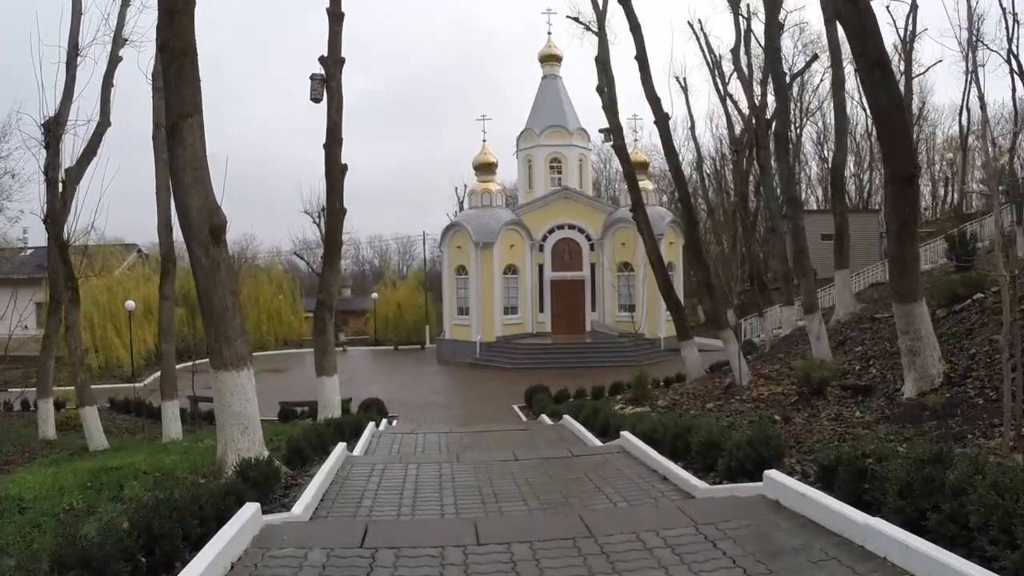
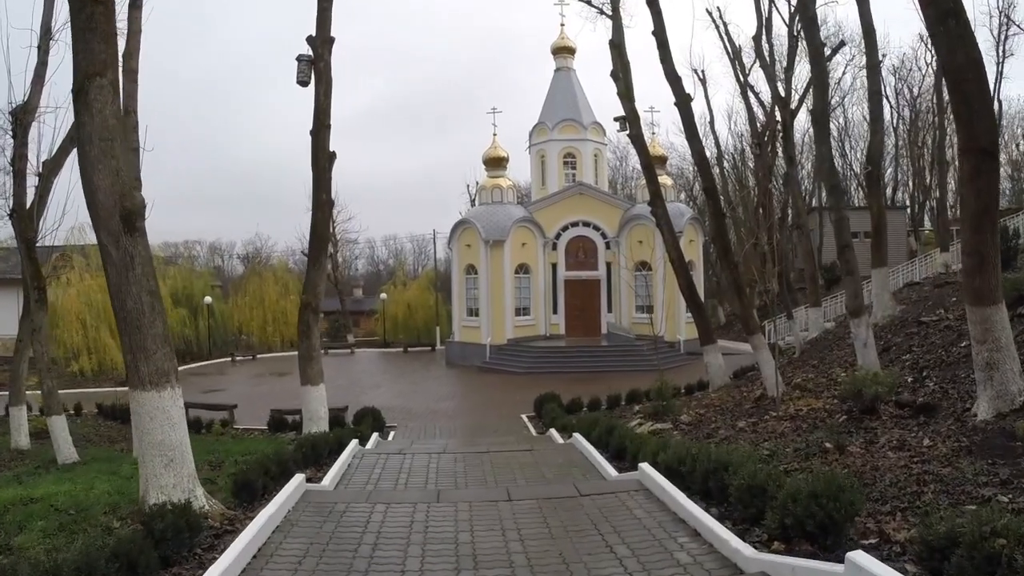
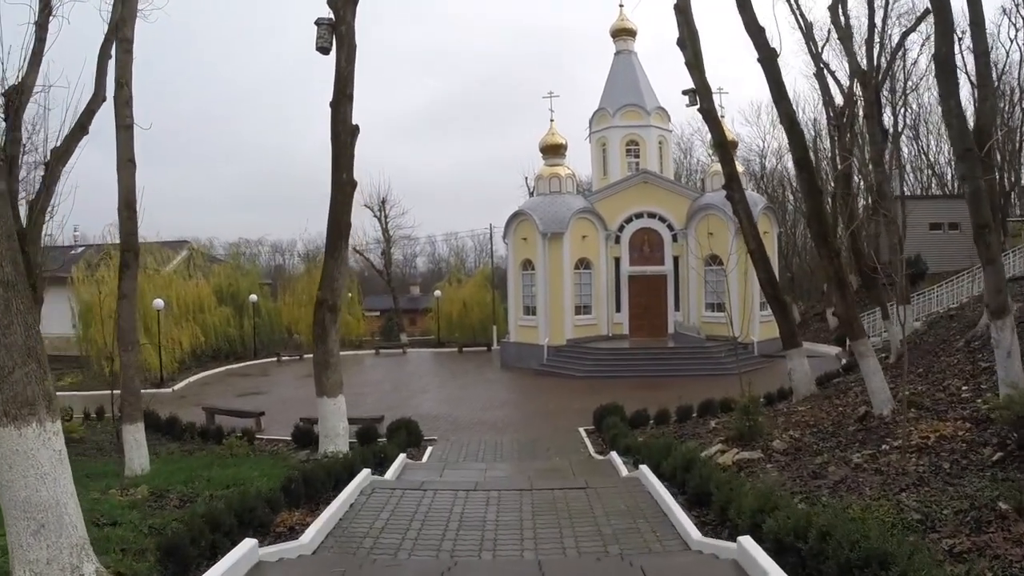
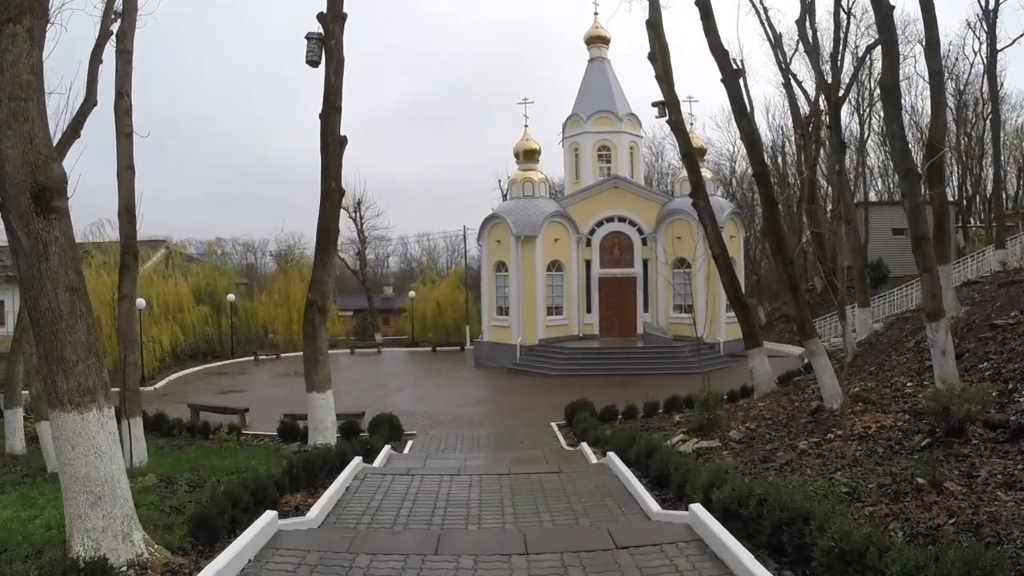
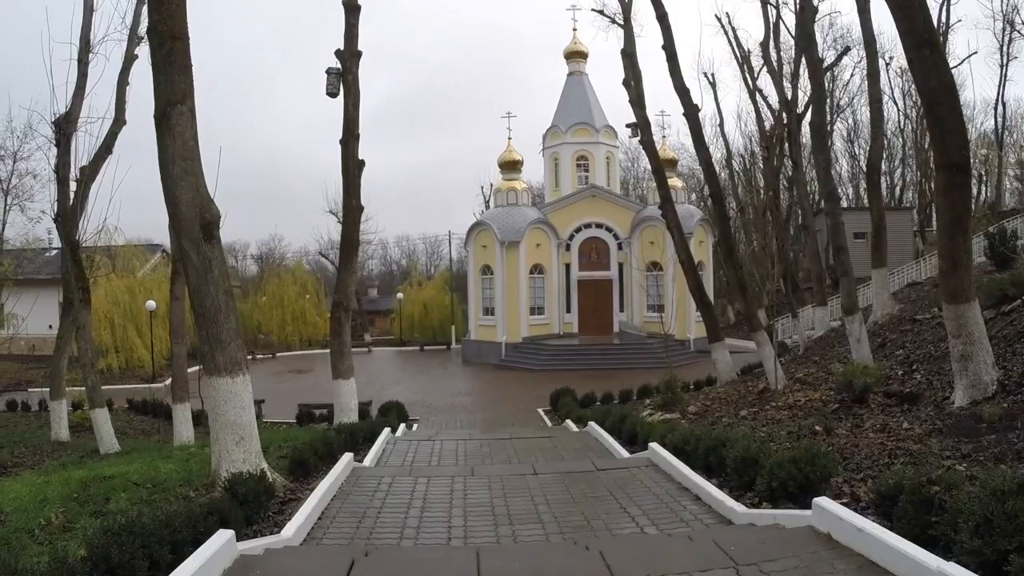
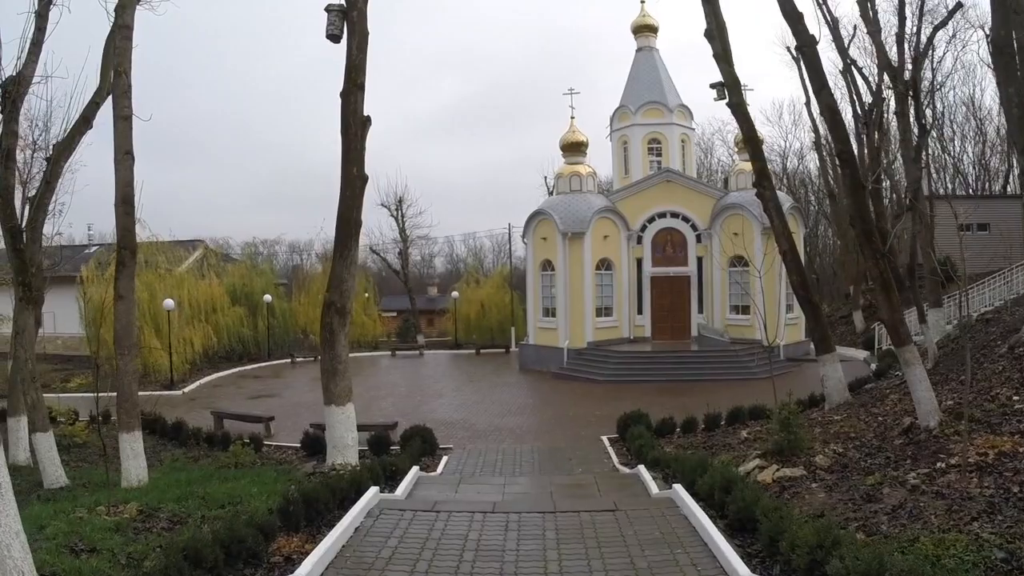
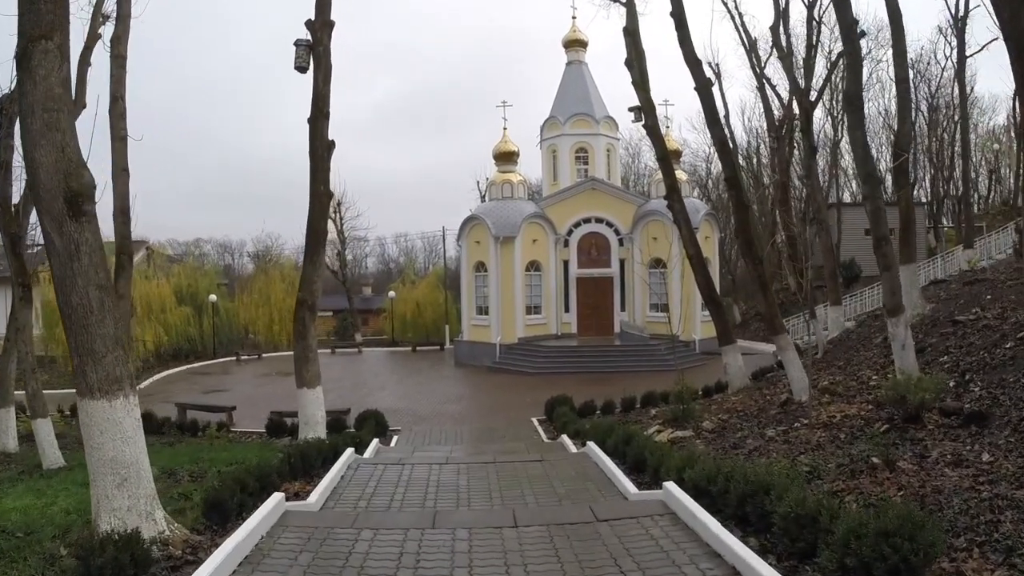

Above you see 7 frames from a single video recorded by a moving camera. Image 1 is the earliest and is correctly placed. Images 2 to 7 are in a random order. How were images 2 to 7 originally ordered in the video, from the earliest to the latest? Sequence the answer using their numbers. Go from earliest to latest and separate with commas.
5, 2, 7, 4, 3, 6
